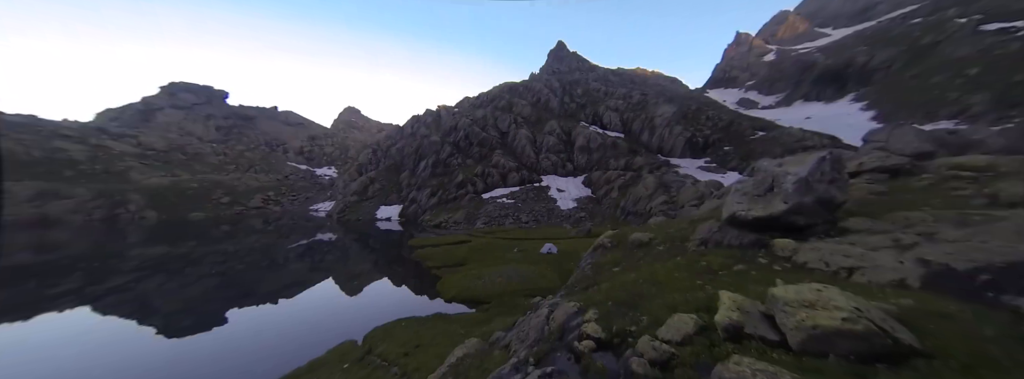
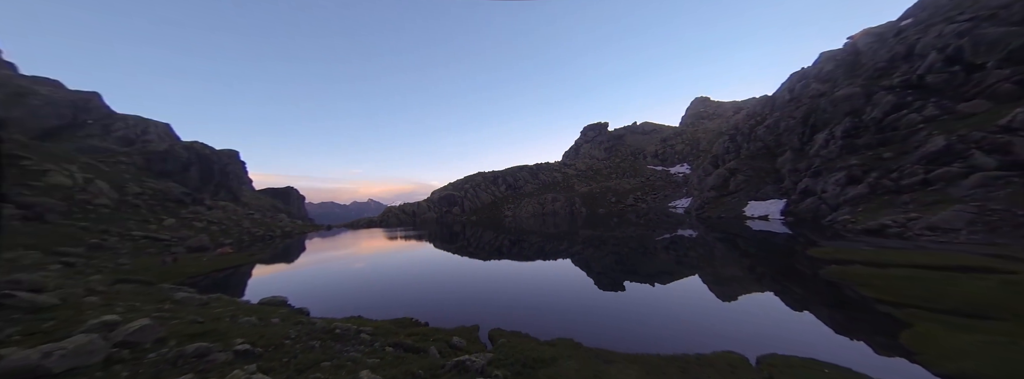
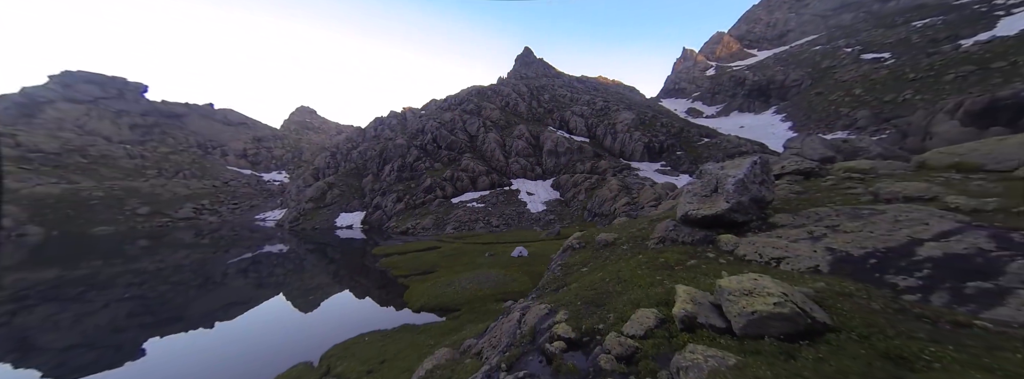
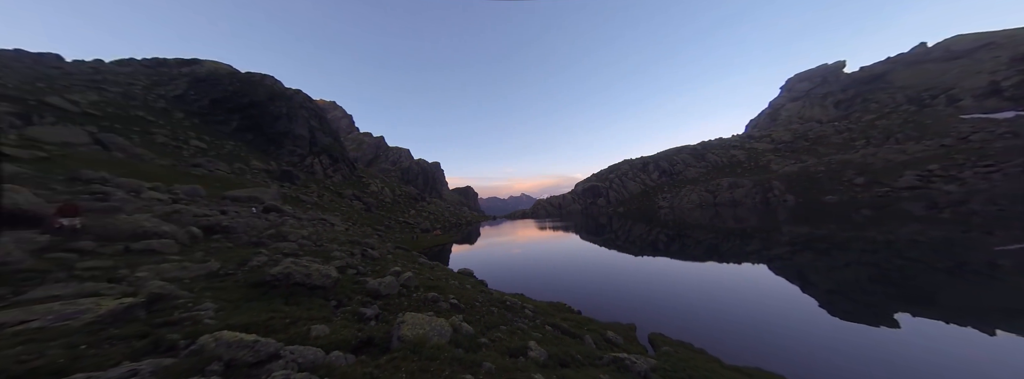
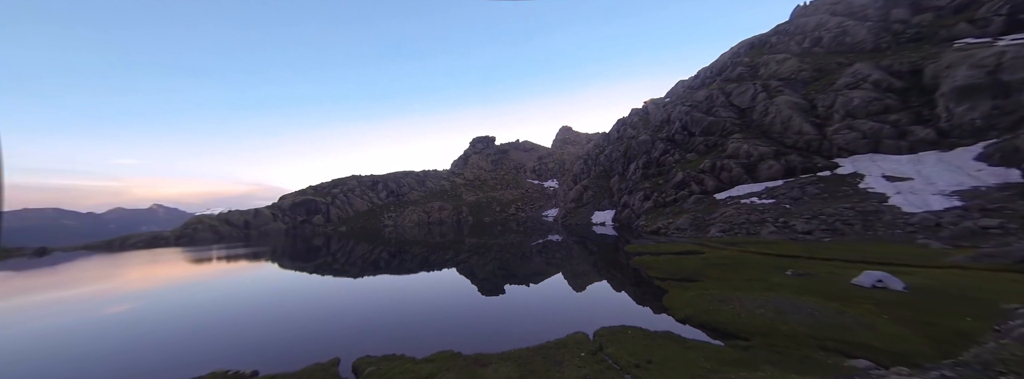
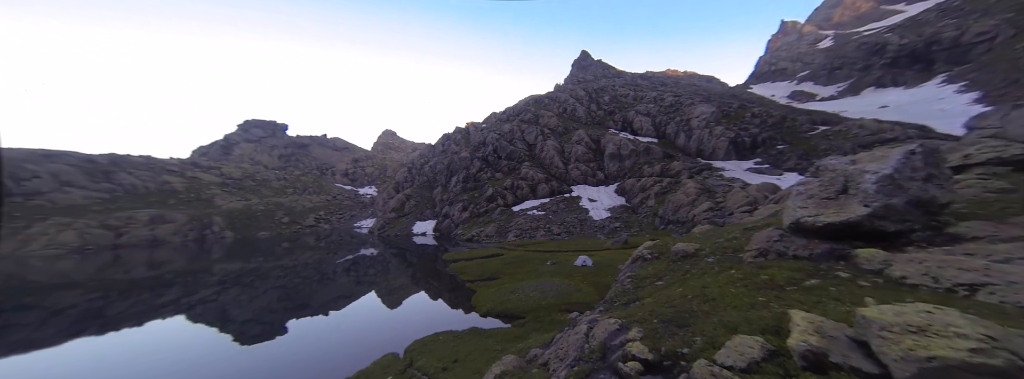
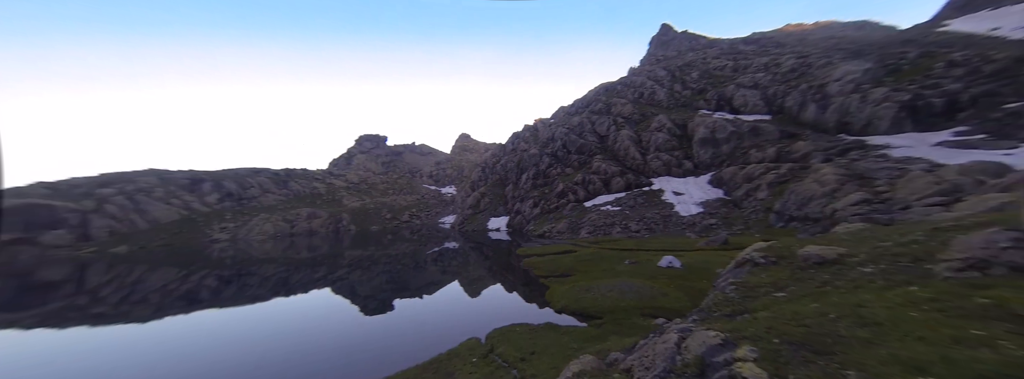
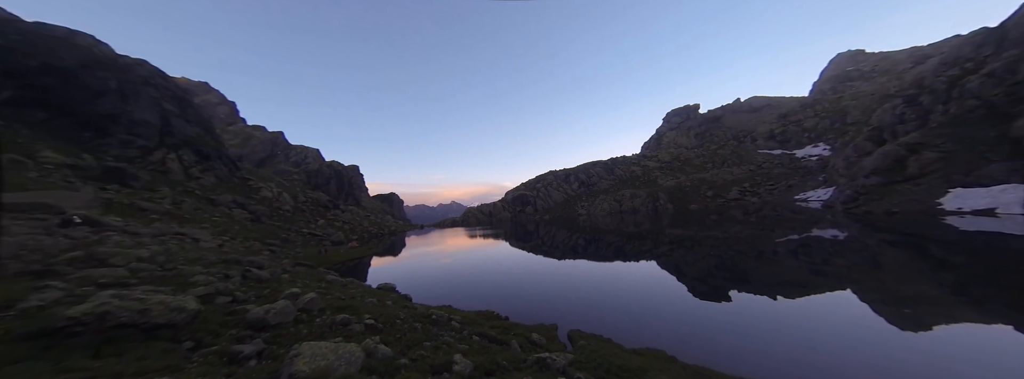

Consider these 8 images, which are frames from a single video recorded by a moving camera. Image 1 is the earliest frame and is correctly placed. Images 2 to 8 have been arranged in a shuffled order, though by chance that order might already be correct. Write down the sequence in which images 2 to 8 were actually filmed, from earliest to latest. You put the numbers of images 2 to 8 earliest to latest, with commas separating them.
3, 6, 7, 5, 2, 8, 4
